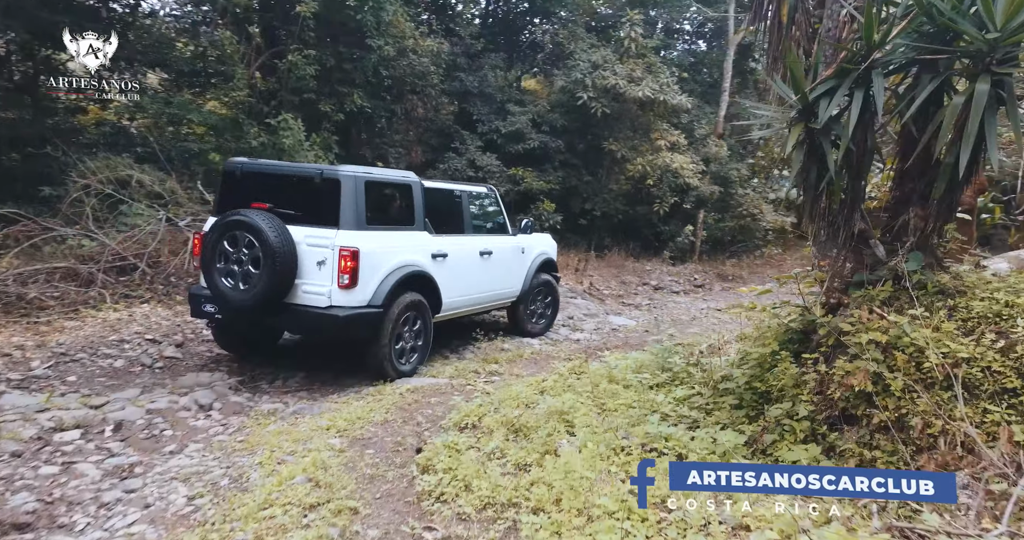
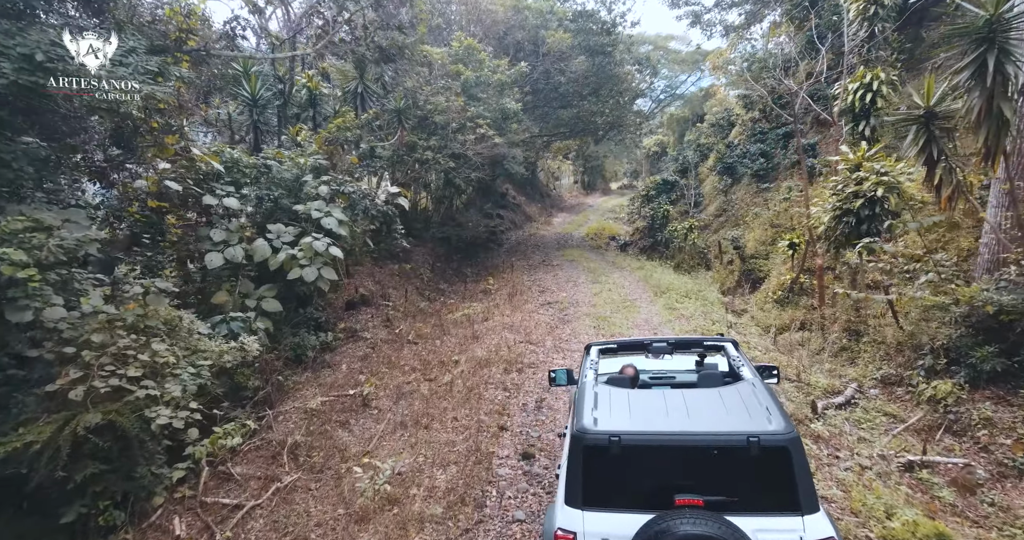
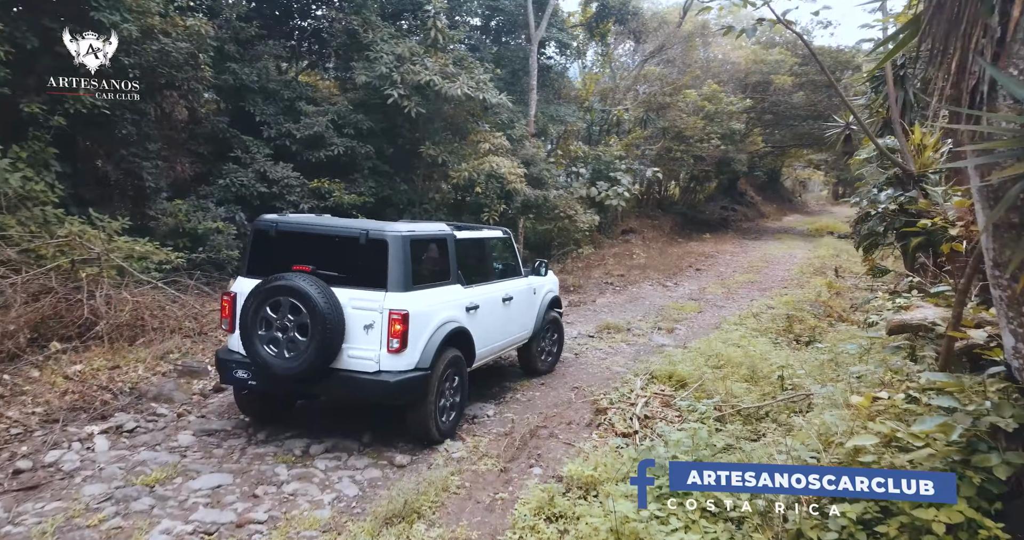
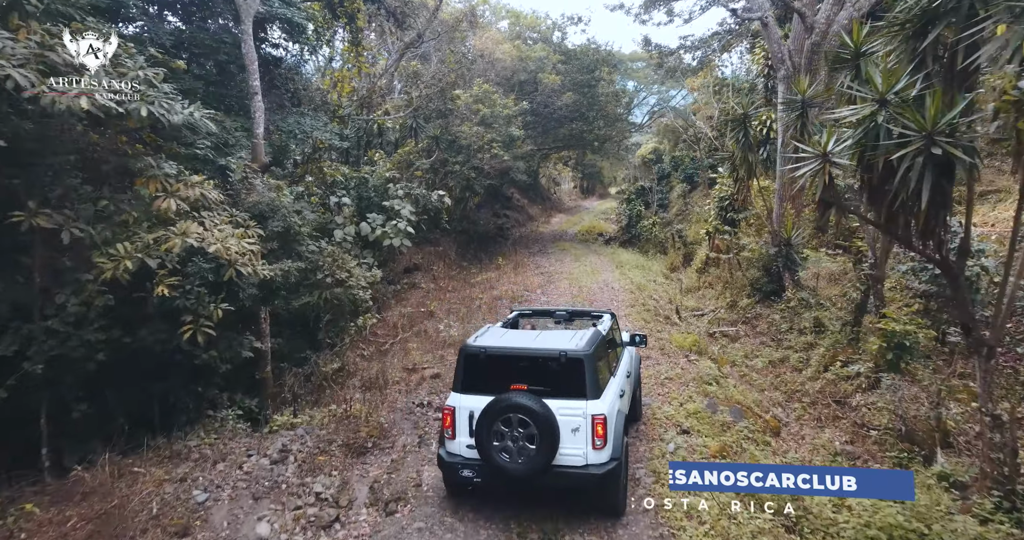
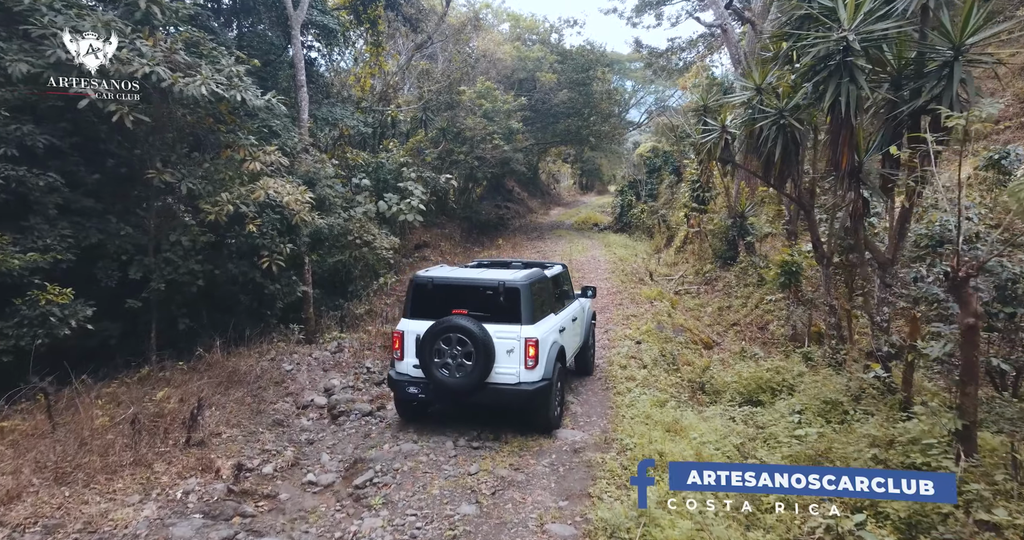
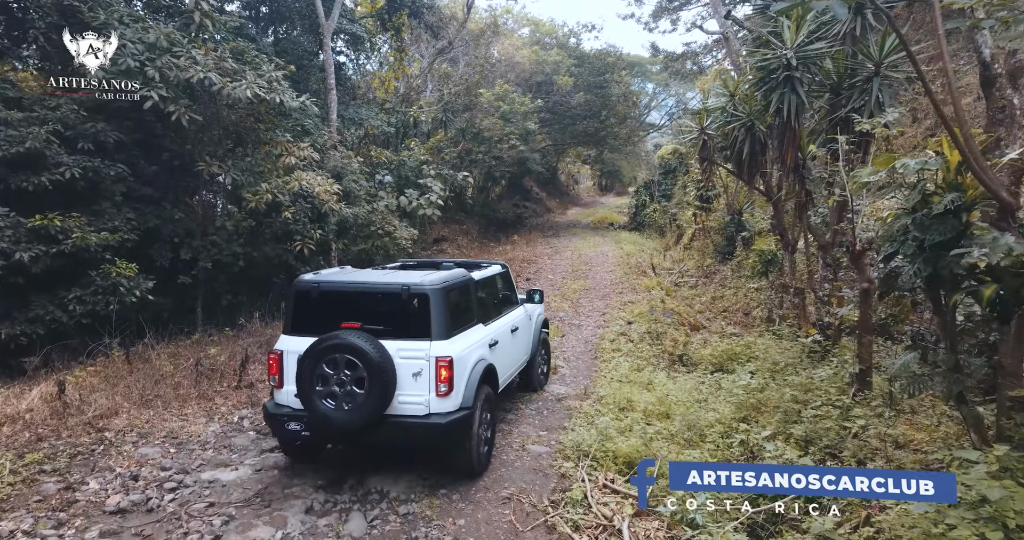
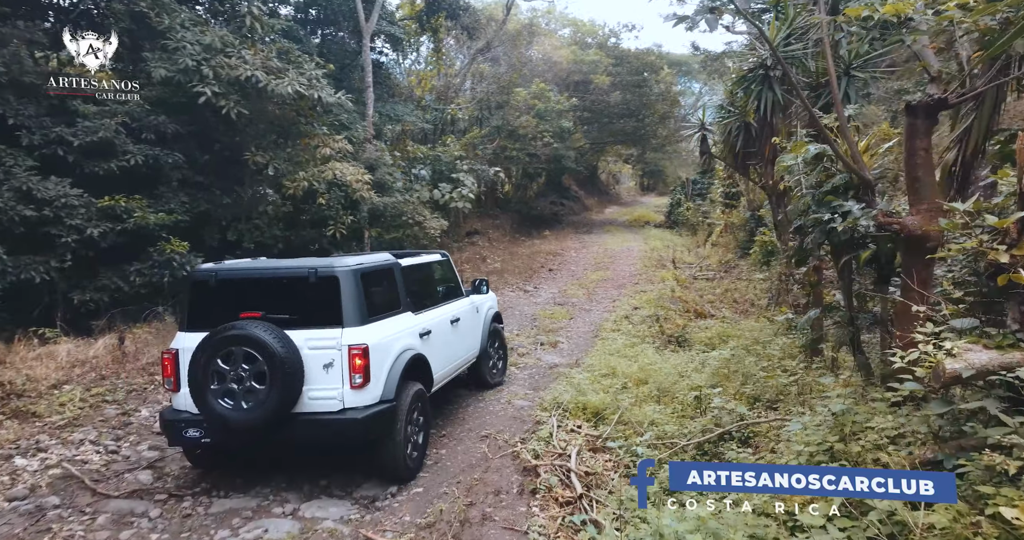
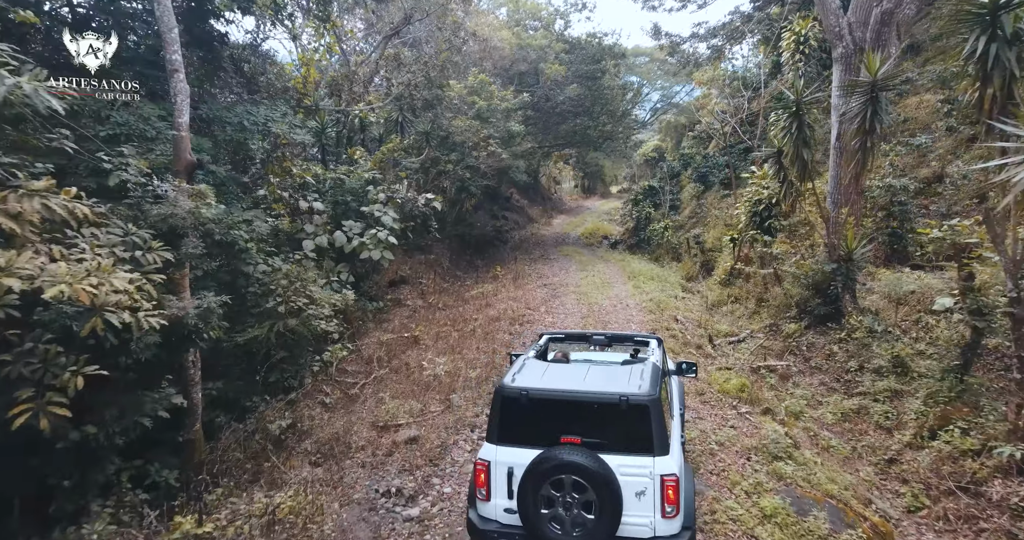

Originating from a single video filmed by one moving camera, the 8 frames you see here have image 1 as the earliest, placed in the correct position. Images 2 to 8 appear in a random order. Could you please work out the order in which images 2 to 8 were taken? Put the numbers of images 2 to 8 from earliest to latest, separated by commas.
3, 7, 6, 5, 4, 8, 2
